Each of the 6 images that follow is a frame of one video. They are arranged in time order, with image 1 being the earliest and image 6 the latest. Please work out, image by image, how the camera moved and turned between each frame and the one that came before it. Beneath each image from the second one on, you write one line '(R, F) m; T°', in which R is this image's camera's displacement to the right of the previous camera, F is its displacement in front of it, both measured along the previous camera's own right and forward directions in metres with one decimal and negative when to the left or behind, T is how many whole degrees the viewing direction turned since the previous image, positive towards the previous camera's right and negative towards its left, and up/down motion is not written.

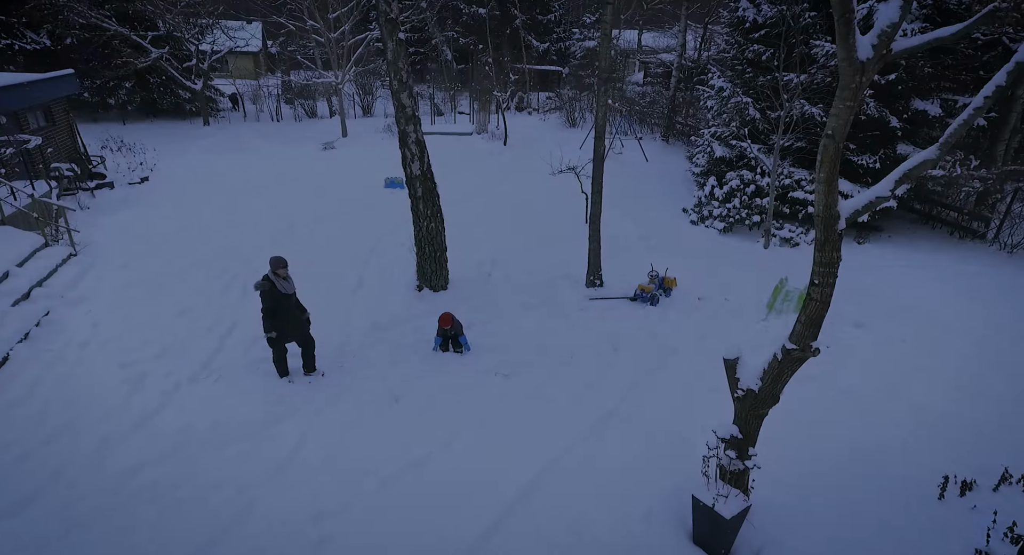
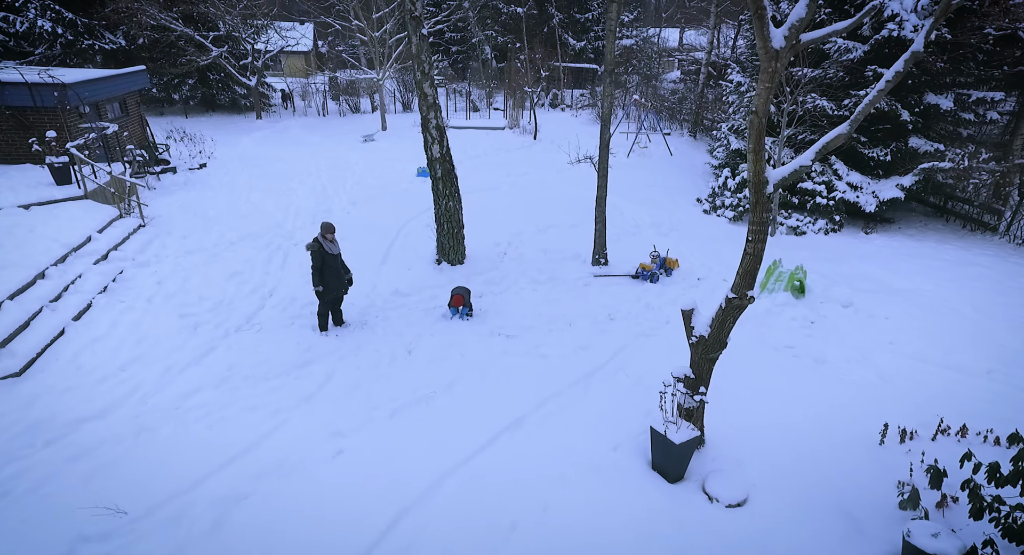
(+0.5, -0.8) m; -4°
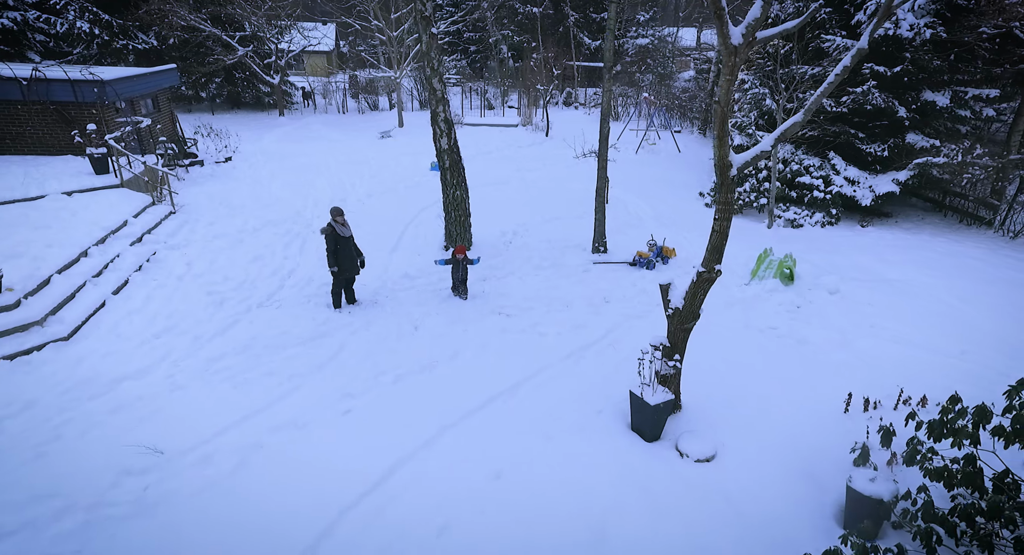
(+0.3, -0.6) m; -2°
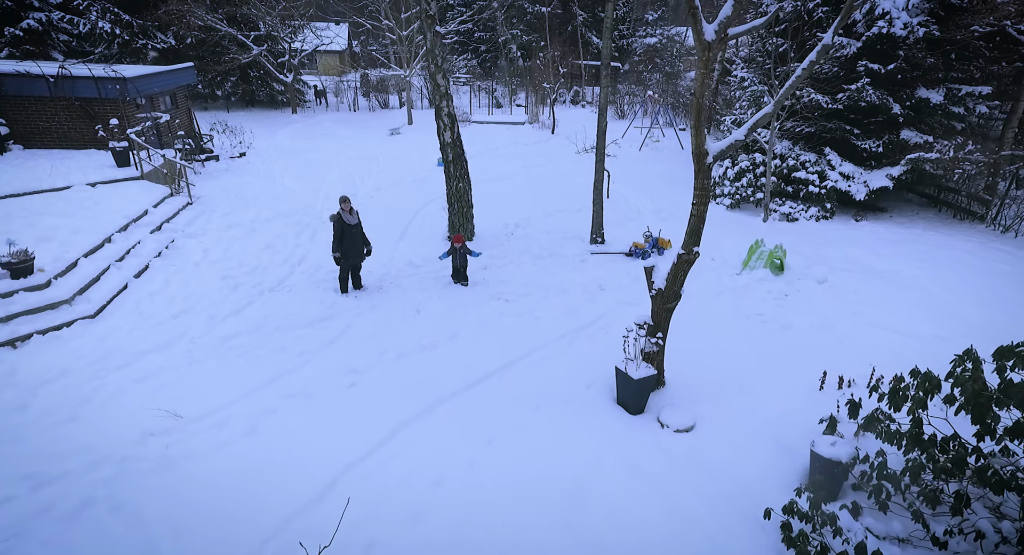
(+0.2, -0.4) m; -1°
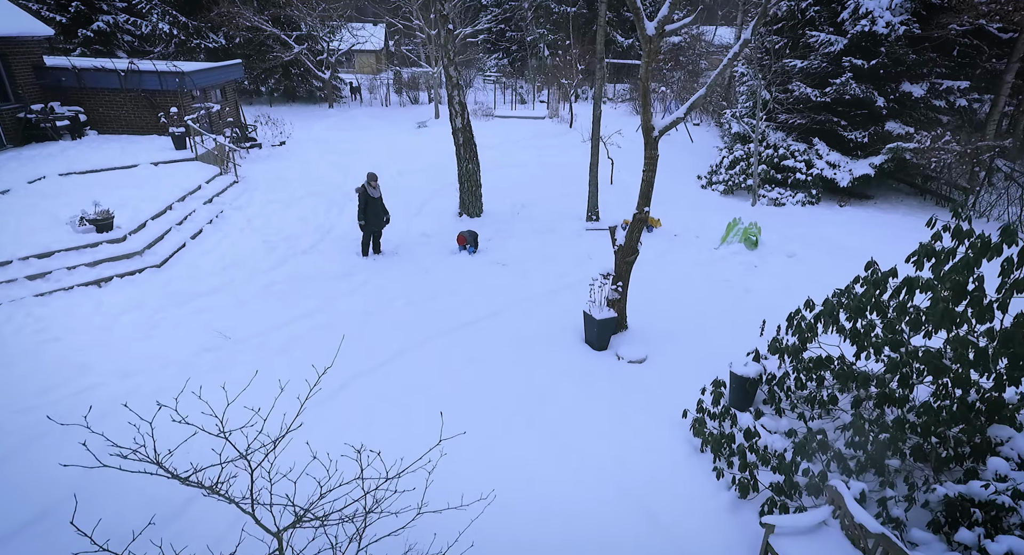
(+0.6, -1.3) m; -3°
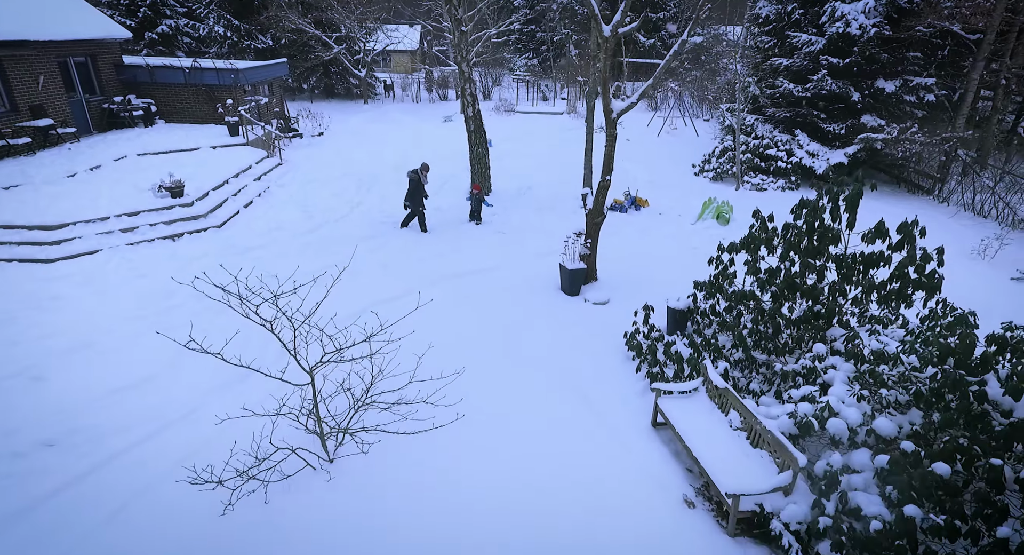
(+0.7, -1.7) m; -3°
